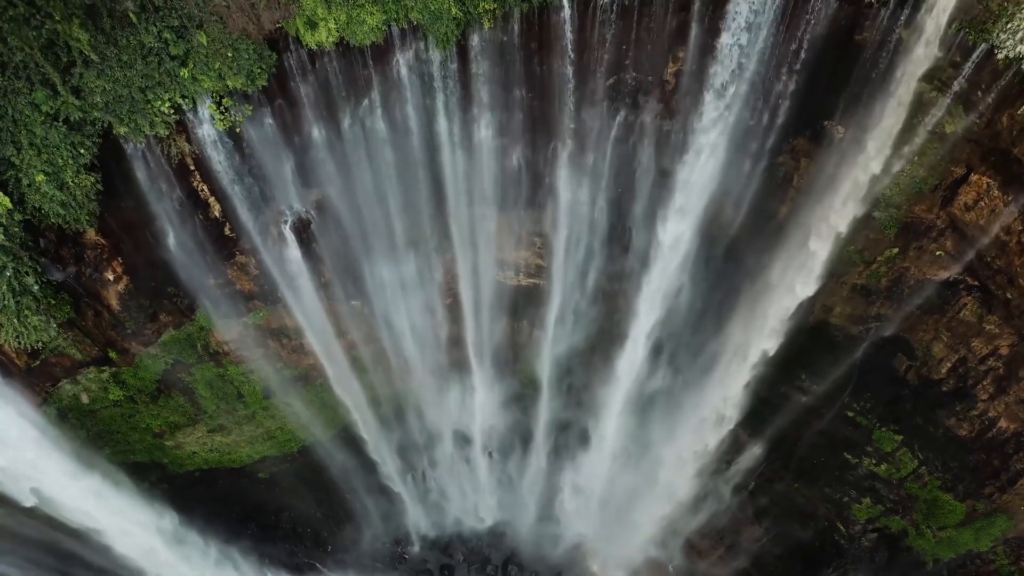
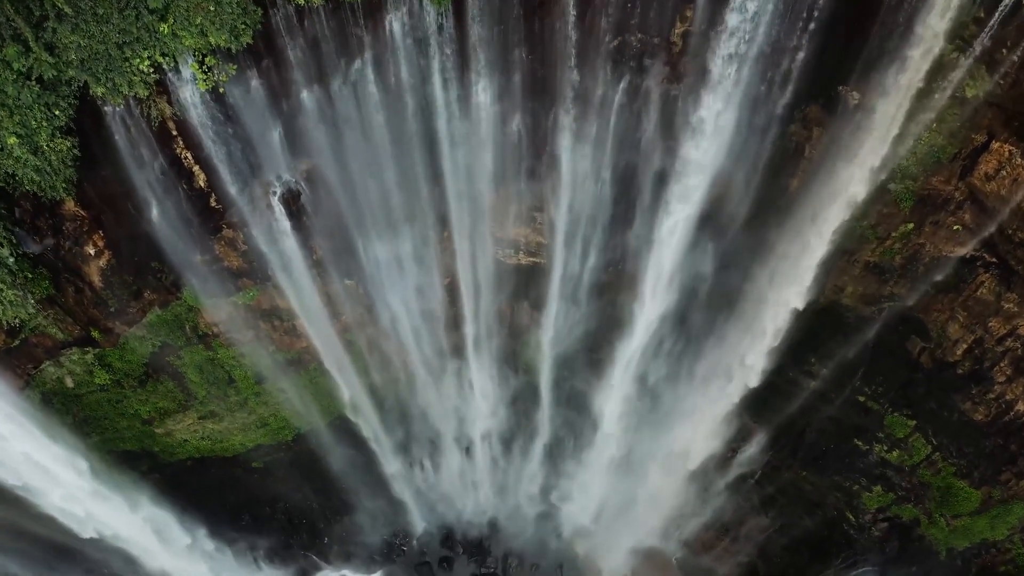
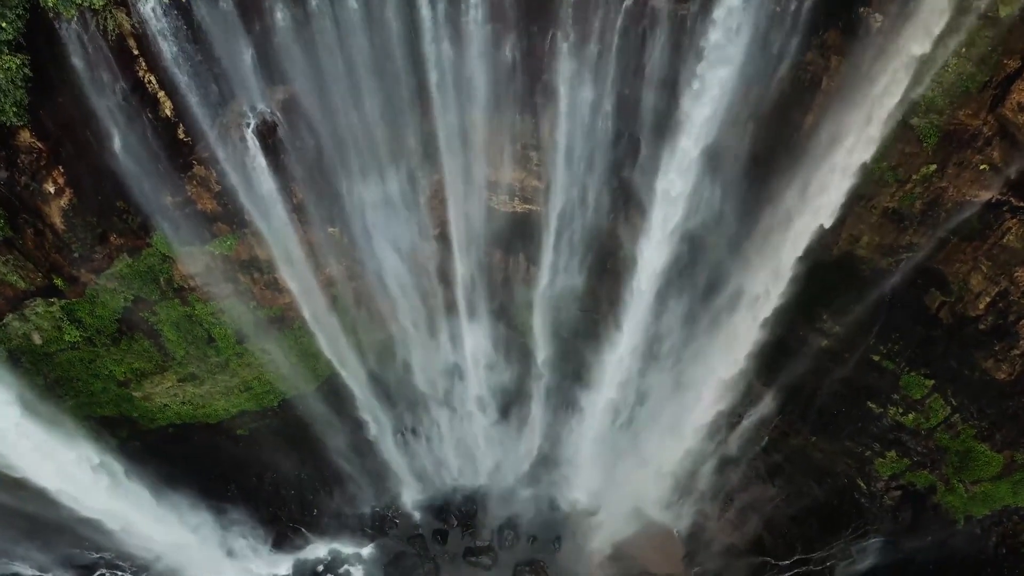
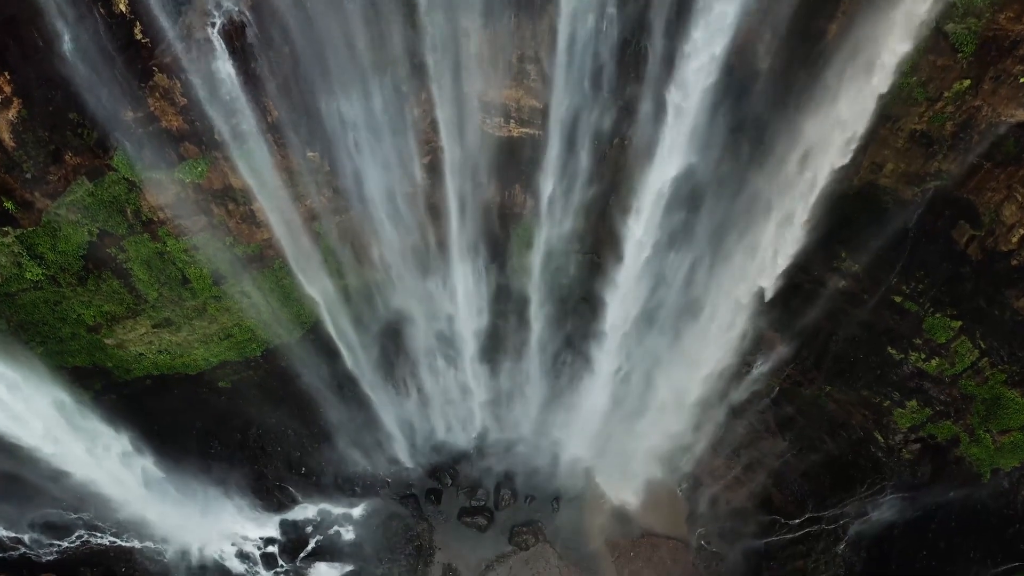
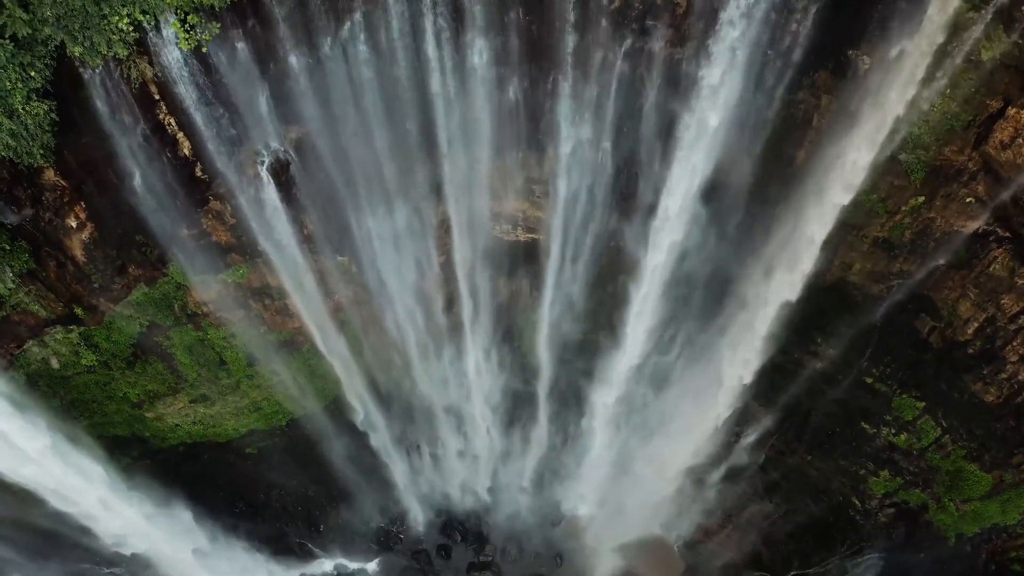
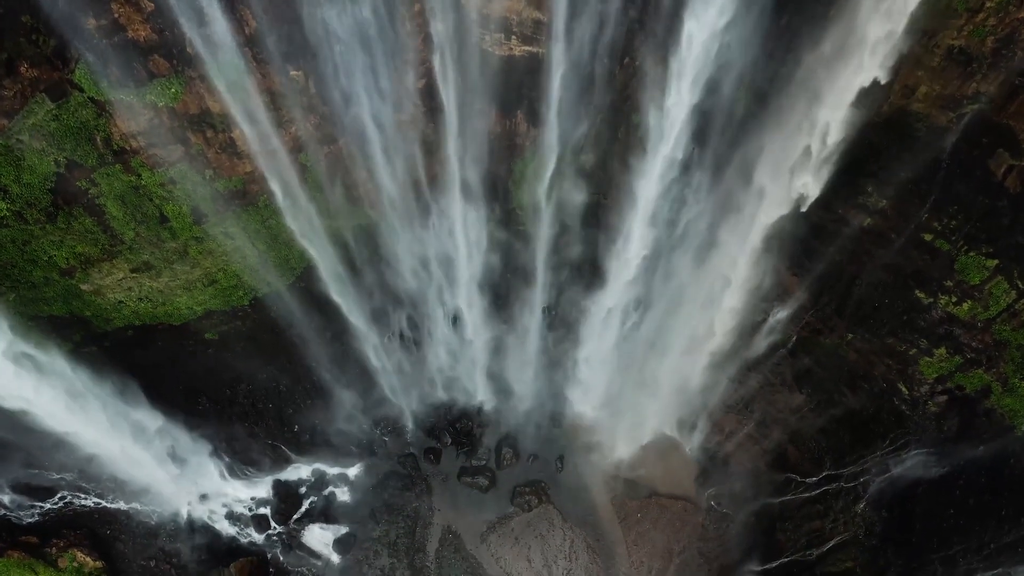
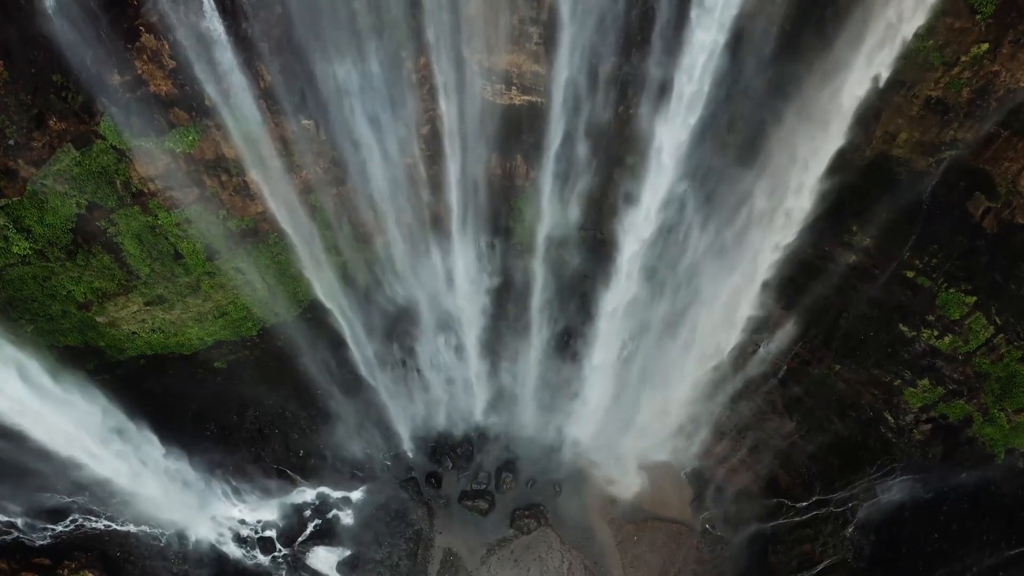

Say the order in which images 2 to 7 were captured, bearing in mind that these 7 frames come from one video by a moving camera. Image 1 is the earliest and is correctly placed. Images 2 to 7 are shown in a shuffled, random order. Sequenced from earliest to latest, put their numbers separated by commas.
2, 5, 3, 4, 7, 6
